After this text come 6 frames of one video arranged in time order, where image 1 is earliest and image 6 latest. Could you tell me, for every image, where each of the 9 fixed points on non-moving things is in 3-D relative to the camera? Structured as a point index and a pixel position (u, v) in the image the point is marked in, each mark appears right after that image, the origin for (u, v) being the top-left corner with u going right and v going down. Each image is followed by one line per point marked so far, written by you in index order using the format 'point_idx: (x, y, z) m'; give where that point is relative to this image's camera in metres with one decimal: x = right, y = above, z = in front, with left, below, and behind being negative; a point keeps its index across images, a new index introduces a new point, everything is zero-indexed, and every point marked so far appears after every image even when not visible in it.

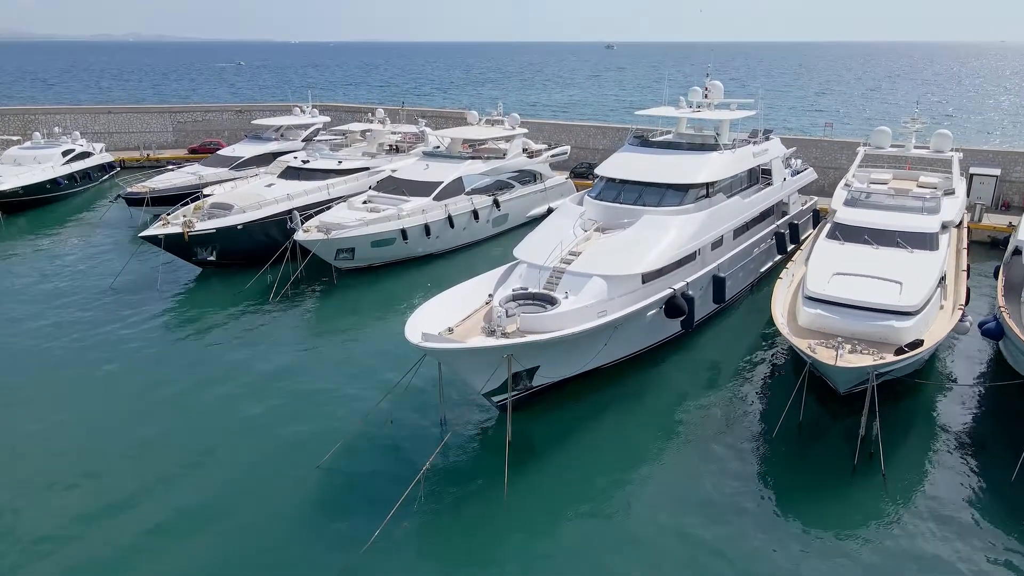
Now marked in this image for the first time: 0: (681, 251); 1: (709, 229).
0: (+2.8, +0.6, +11.7) m
1: (+3.5, +1.0, +12.6) m
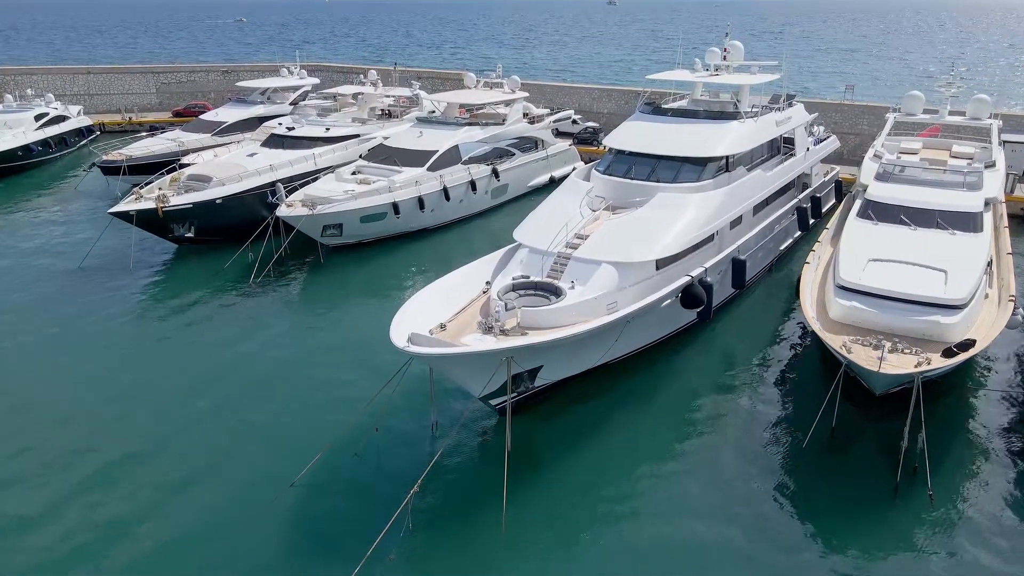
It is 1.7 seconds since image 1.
0: (+2.8, +0.8, +10.6) m
1: (+3.5, +1.3, +11.5) m
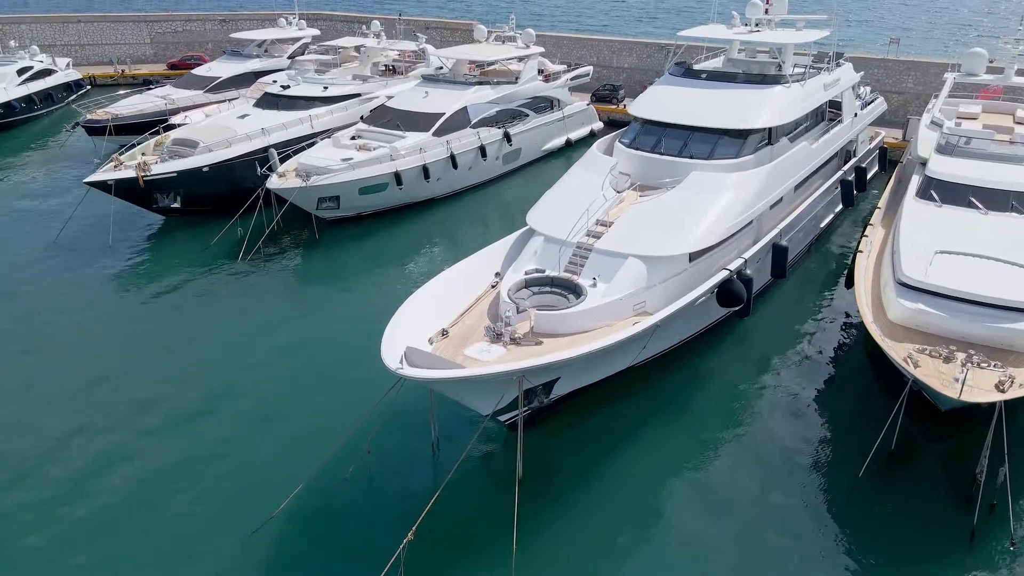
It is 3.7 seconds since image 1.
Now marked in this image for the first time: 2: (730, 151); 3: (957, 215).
0: (+2.9, +0.9, +9.3) m
1: (+3.7, +1.4, +10.1) m
2: (+3.1, +1.9, +10.1) m
3: (+6.0, +1.0, +9.7) m
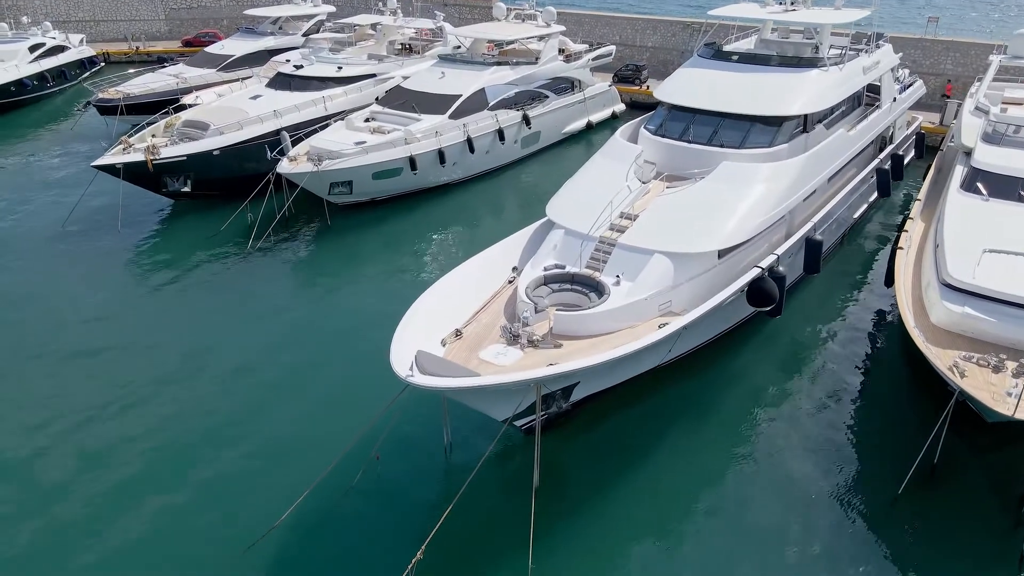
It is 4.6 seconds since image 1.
0: (+3.2, +0.9, +8.8) m
1: (+3.9, +1.4, +9.5) m
2: (+3.4, +2.0, +9.5) m
3: (+6.3, +1.0, +9.0) m
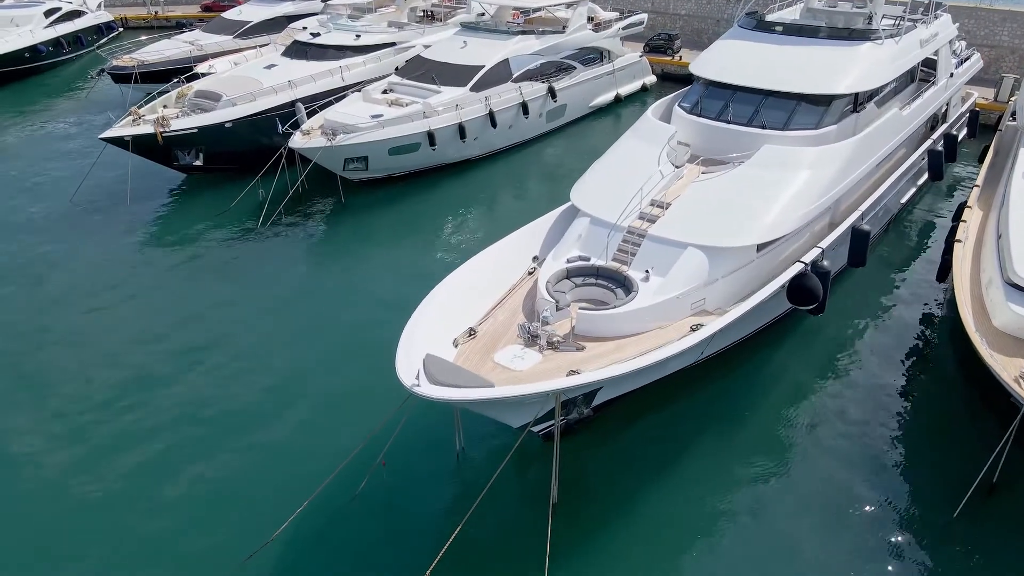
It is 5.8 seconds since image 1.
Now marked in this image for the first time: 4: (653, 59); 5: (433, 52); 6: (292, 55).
0: (+3.4, +0.9, +8.0) m
1: (+4.2, +1.5, +8.8) m
2: (+3.6, +2.1, +8.7) m
3: (+6.5, +1.0, +8.2) m
4: (+3.6, +5.9, +18.3) m
5: (-1.6, +4.9, +14.7) m
6: (-4.8, +5.1, +15.6) m
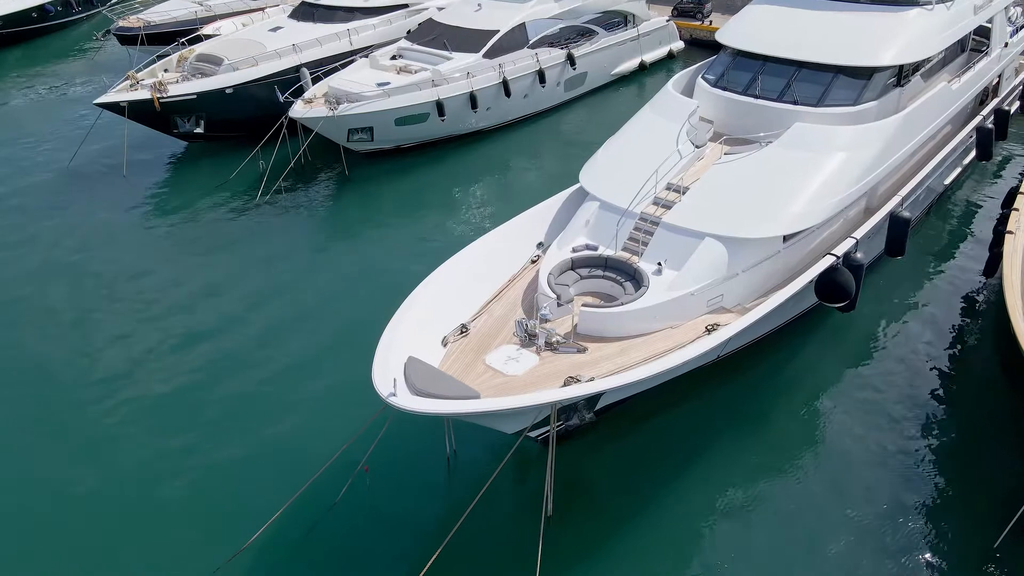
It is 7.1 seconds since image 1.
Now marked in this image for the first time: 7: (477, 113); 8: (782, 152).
0: (+3.4, +1.0, +7.3) m
1: (+4.3, +1.6, +7.9) m
2: (+3.7, +2.1, +7.9) m
3: (+6.6, +1.0, +7.3) m
4: (+4.1, +6.4, +17.3) m
5: (-1.3, +5.3, +13.9) m
6: (-4.4, +5.7, +14.9) m
7: (-0.6, +3.2, +13.1) m
8: (+2.8, +1.4, +7.4) m
